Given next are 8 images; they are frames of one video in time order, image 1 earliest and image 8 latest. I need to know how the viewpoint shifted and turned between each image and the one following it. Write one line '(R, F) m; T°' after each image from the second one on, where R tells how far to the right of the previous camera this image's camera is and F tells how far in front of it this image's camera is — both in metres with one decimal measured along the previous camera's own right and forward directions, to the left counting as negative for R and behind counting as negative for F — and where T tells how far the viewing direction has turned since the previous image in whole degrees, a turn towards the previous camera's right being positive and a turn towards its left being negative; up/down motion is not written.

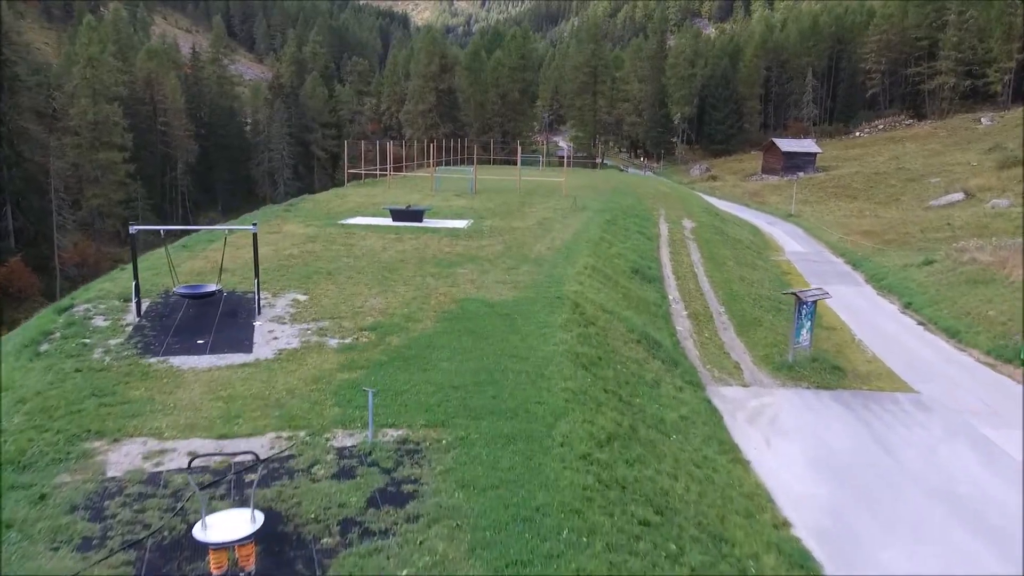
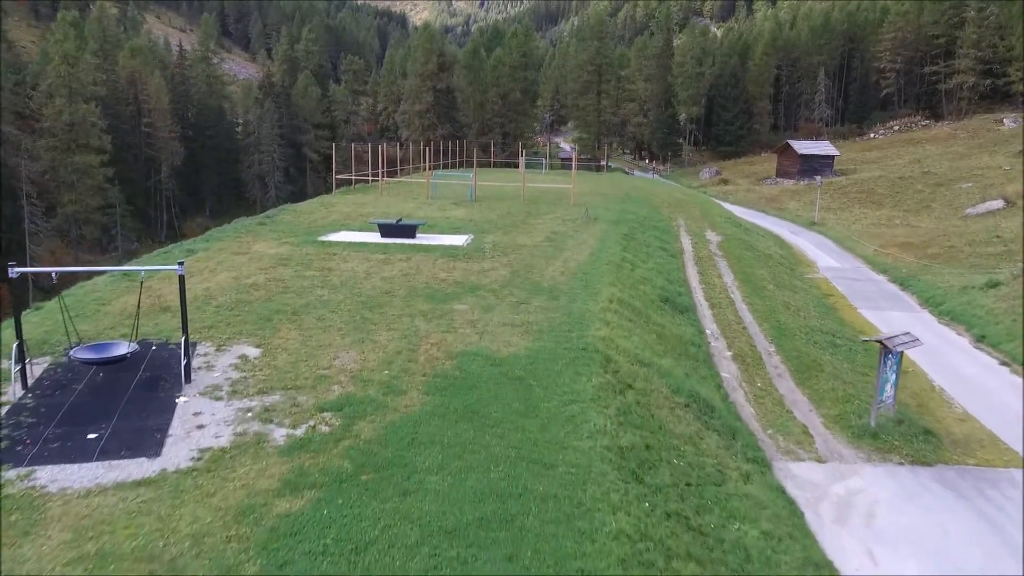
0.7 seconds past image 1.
(-0.2, +2.7) m; 0°
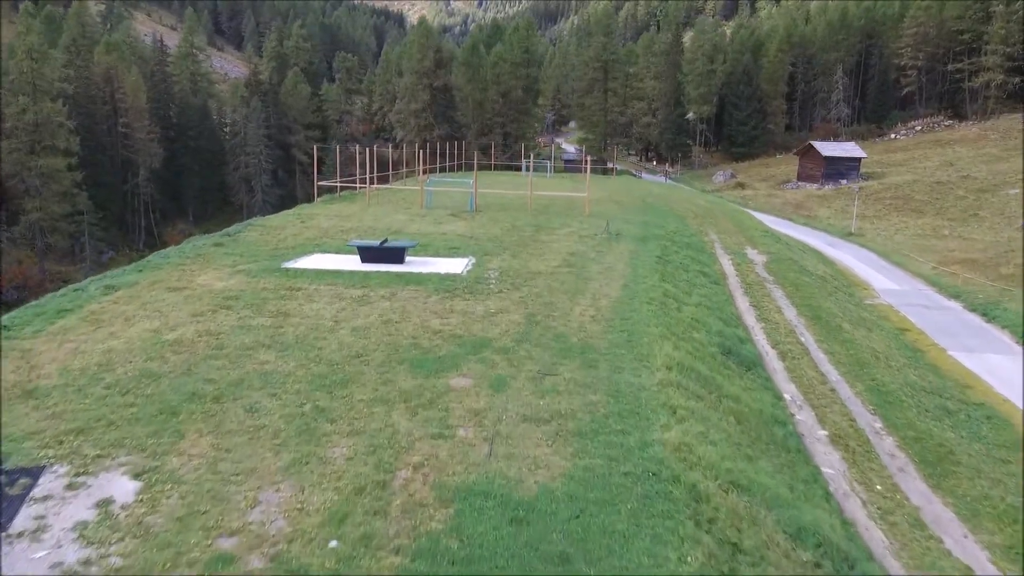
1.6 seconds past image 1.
(-0.2, +3.4) m; 0°
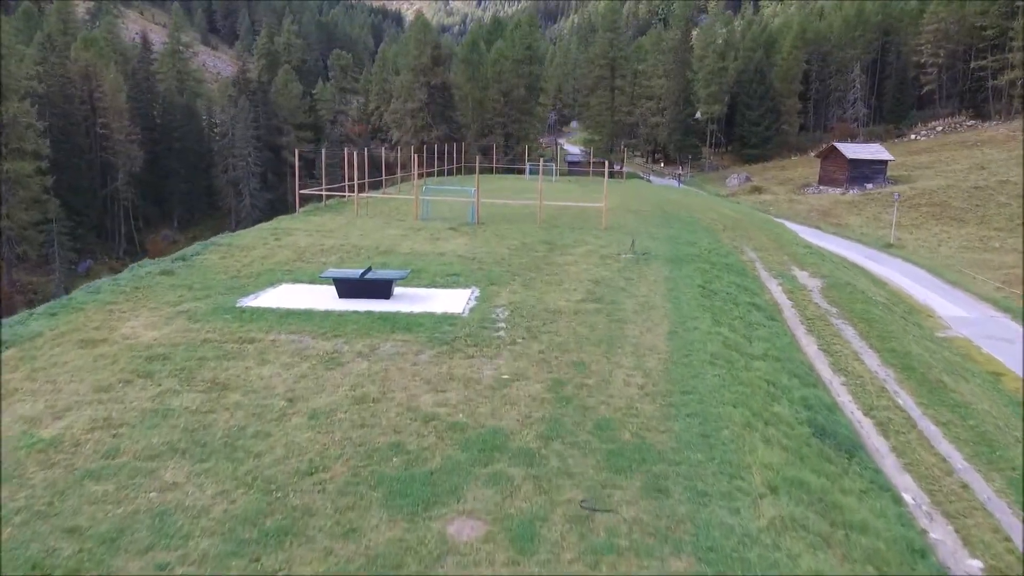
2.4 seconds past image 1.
(-0.2, +2.9) m; 0°
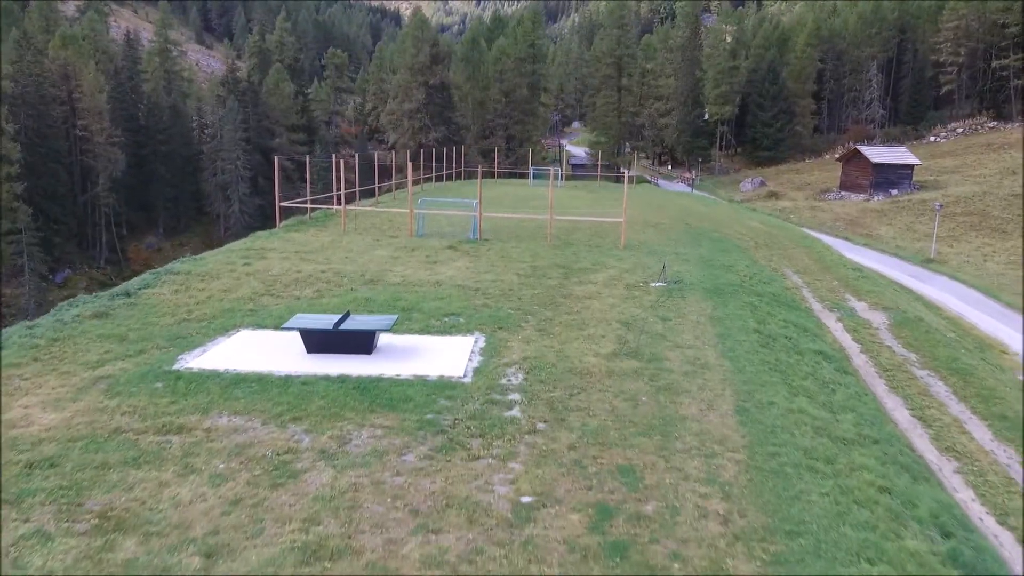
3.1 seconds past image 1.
(-0.2, +2.5) m; 0°
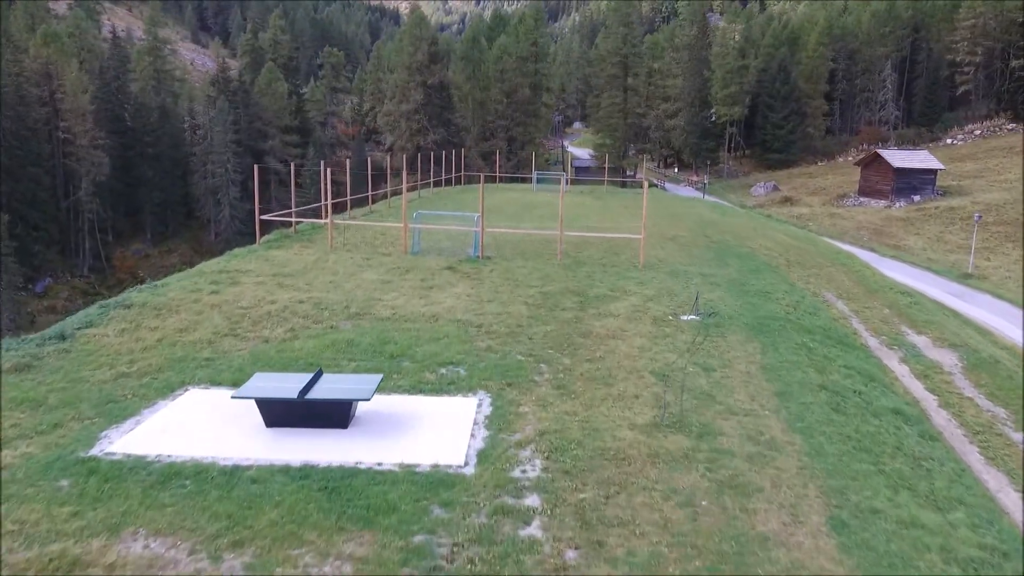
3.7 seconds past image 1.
(-0.1, +2.0) m; 0°
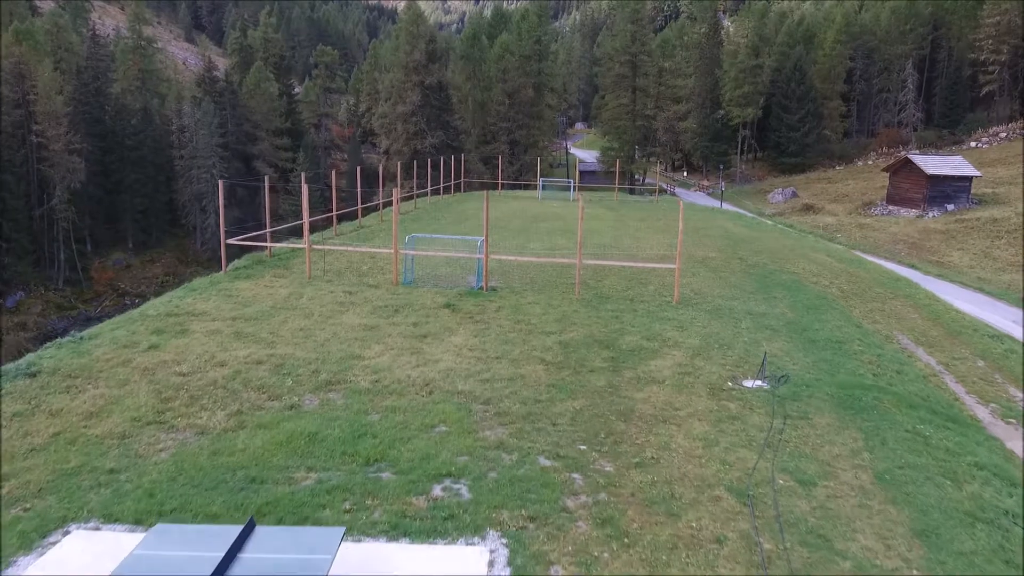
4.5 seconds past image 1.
(-0.2, +2.7) m; 0°
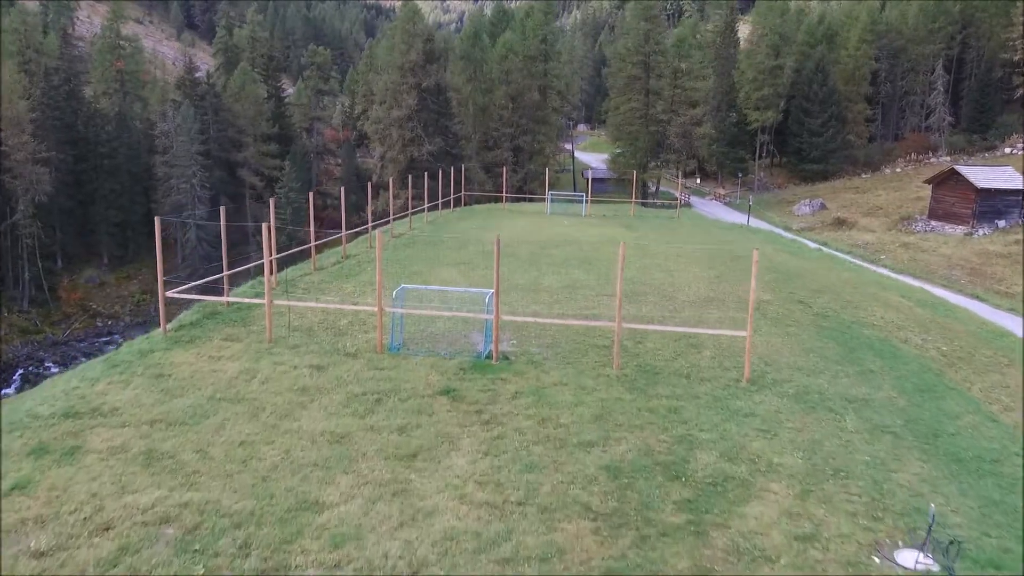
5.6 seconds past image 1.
(-0.3, +3.3) m; 0°
